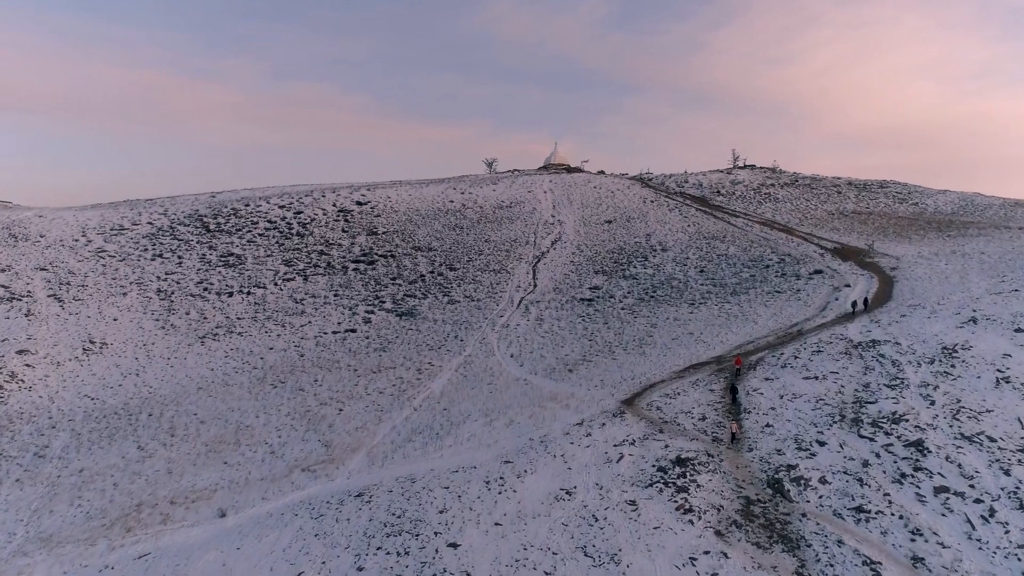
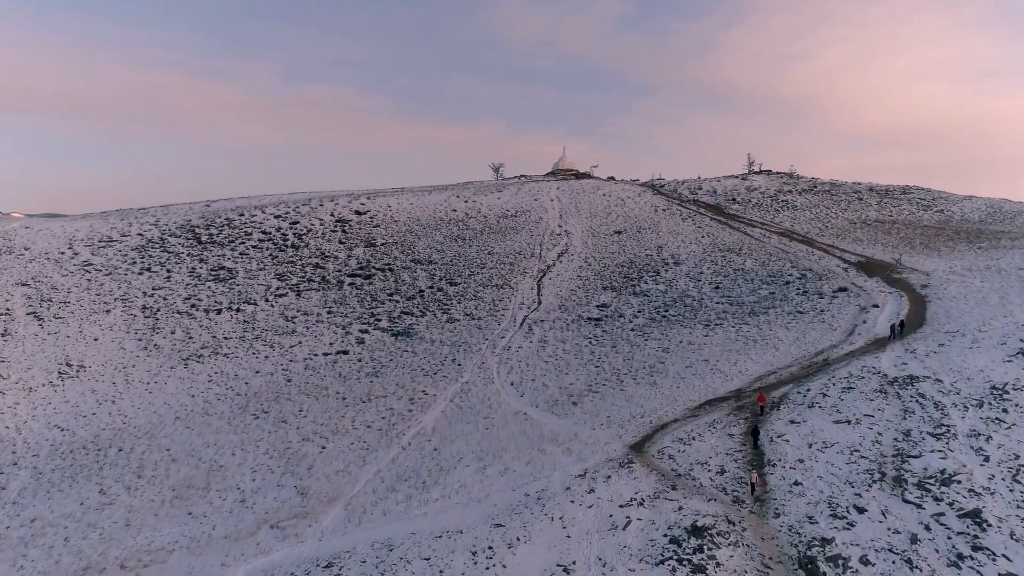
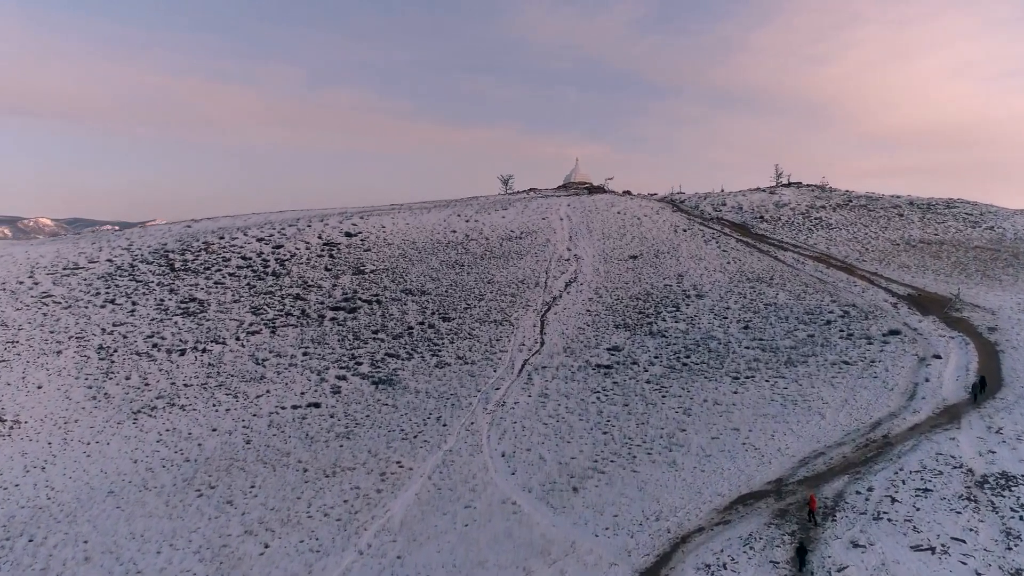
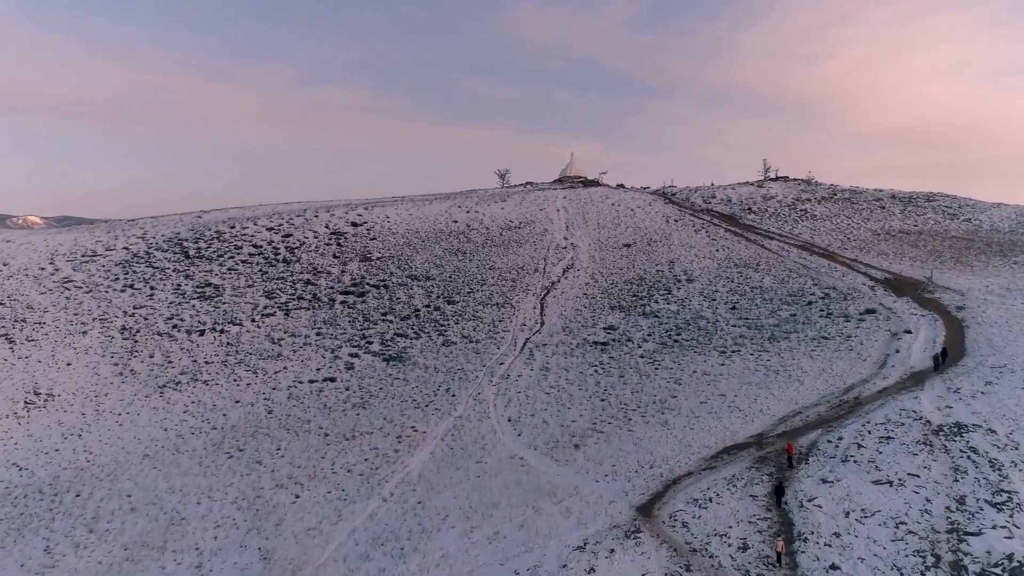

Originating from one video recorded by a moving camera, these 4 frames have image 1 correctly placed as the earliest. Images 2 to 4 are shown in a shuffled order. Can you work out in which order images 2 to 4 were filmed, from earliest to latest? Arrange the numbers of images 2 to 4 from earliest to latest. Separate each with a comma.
2, 4, 3
